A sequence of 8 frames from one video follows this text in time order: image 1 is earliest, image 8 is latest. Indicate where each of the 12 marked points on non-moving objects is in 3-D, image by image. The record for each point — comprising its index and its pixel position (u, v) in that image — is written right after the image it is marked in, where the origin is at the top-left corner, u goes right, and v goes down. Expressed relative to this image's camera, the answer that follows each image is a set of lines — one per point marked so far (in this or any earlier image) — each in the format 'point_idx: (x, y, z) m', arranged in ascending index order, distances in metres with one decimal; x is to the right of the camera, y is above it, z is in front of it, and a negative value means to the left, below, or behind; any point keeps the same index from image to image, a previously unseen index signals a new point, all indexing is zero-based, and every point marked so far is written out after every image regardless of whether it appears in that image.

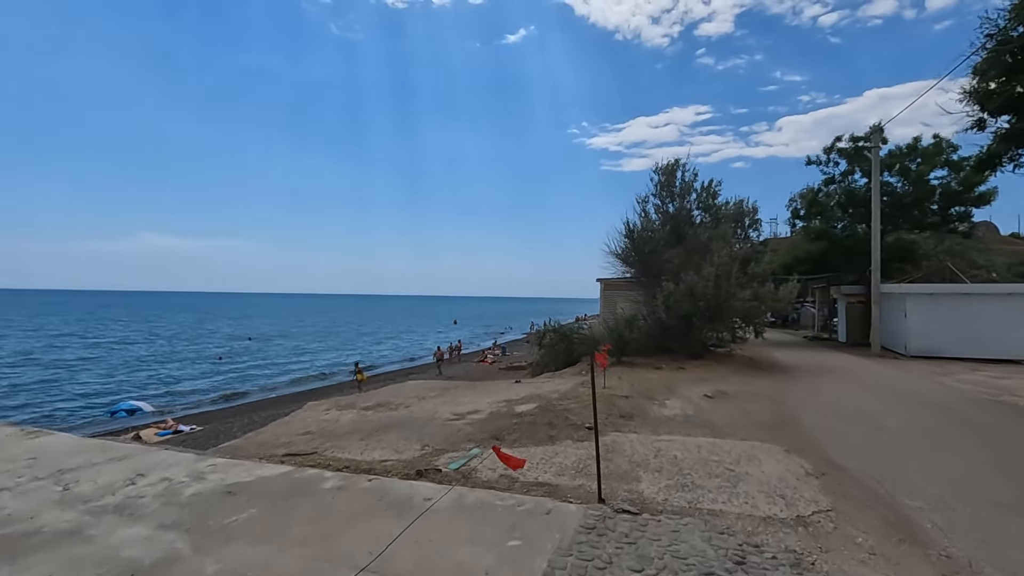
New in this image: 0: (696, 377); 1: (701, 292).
0: (+5.2, -2.5, +15.1) m
1: (+6.2, -0.1, +17.5) m
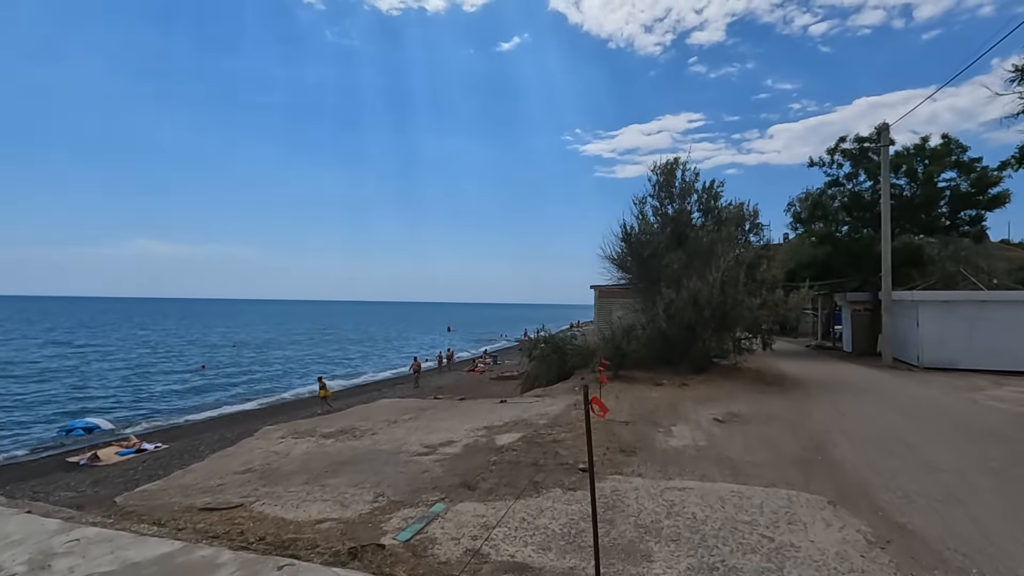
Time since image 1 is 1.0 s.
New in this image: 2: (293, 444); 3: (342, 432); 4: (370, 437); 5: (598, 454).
0: (+4.8, -2.7, +13.6) m
1: (+5.8, -0.4, +16.0) m
2: (-4.3, -3.1, +10.6) m
3: (-3.6, -3.1, +11.4) m
4: (-2.9, -3.0, +10.7) m
5: (+1.3, -2.5, +8.1) m
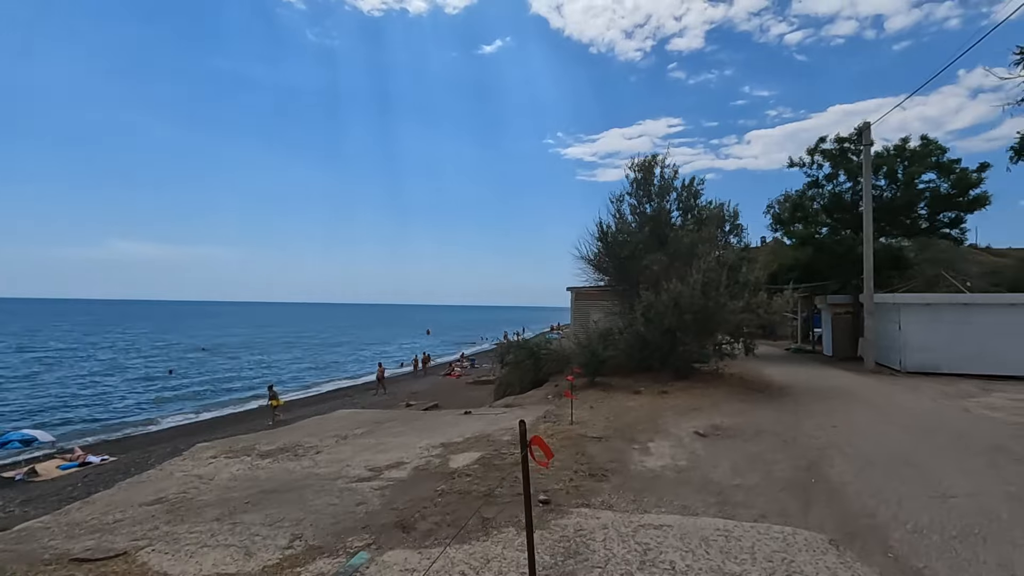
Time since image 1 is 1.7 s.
0: (+4.0, -2.8, +12.6) m
1: (+4.9, -0.4, +15.1) m
2: (-5.0, -3.1, +9.3) m
3: (-4.4, -3.1, +10.2) m
4: (-3.6, -3.0, +9.5) m
5: (+0.7, -2.5, +7.1) m
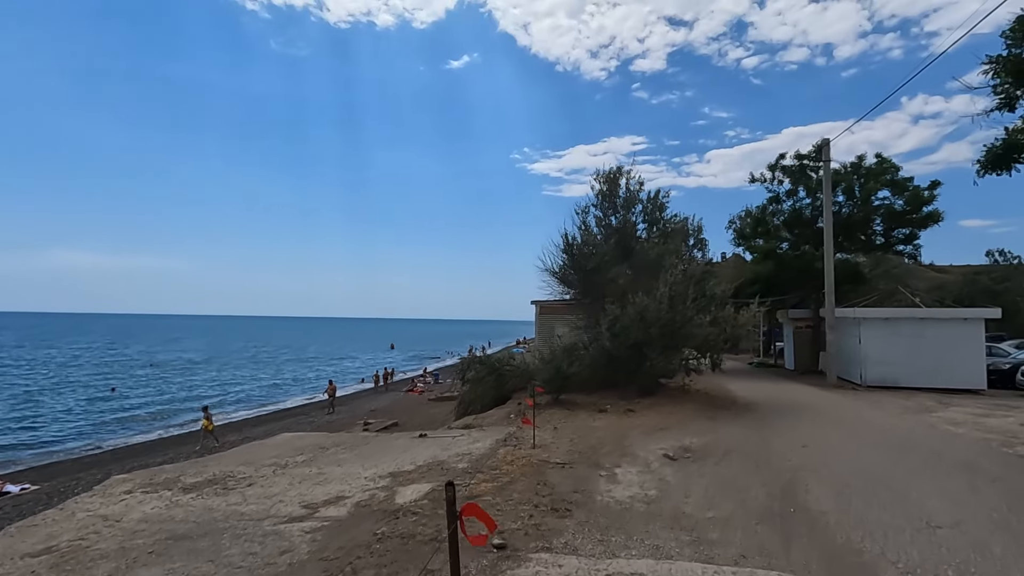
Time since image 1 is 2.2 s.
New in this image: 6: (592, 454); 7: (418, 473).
0: (+3.1, -3.1, +12.0) m
1: (+3.8, -0.8, +14.6) m
2: (-5.7, -3.3, +8.2) m
3: (-5.1, -3.3, +9.0) m
4: (-4.3, -3.2, +8.4) m
5: (+0.1, -2.7, +6.3) m
6: (+1.4, -3.0, +9.5) m
7: (-1.5, -3.0, +8.5) m
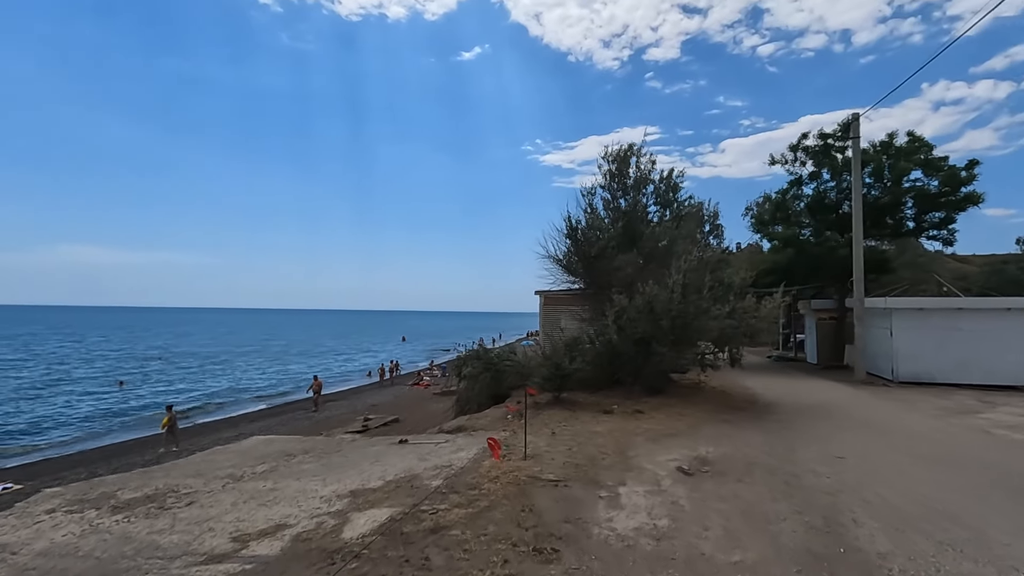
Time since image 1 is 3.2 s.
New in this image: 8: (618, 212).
0: (+3.0, -2.8, +10.6) m
1: (+3.7, -0.5, +13.1) m
2: (-6.0, -3.1, +6.9) m
3: (-5.3, -3.1, +7.8) m
4: (-4.5, -3.0, +7.1) m
5: (-0.2, -2.5, +4.9) m
6: (+1.2, -2.7, +8.1) m
7: (-1.7, -2.7, +7.2) m
8: (+3.5, +2.5, +17.6) m
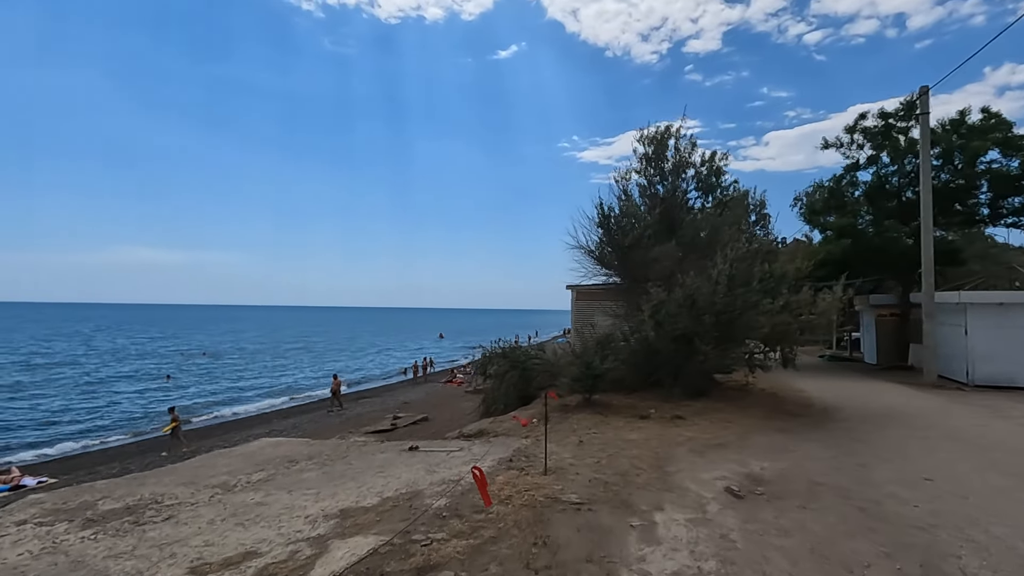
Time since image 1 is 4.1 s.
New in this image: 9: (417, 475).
0: (+3.4, -2.6, +9.2) m
1: (+4.3, -0.3, +11.7) m
2: (-5.8, -3.0, +6.2) m
3: (-5.1, -3.0, +7.0) m
4: (-4.4, -2.9, +6.3) m
5: (-0.1, -2.4, +3.8) m
6: (+1.4, -2.6, +6.9) m
7: (-1.6, -2.6, +6.2) m
8: (+4.4, +2.7, +16.2) m
9: (-1.3, -2.7, +7.6) m
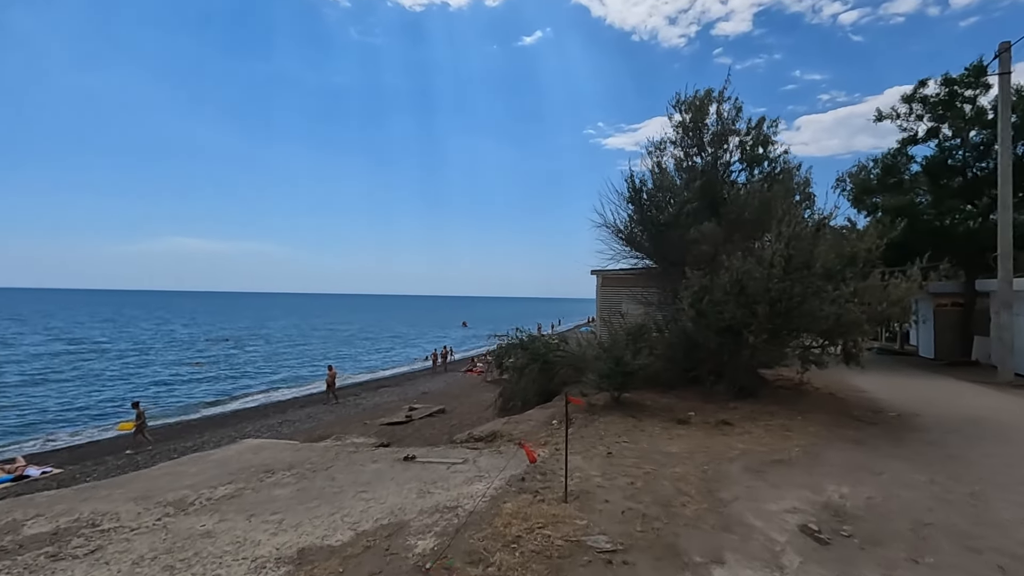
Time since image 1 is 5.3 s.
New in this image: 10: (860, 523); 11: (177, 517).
0: (+3.6, -2.3, +7.5) m
1: (+4.6, 0.0, +9.9) m
2: (-5.7, -2.7, +5.0) m
3: (-5.0, -2.7, +5.7) m
4: (-4.3, -2.6, +5.0) m
5: (-0.2, -2.2, +2.3) m
6: (+1.5, -2.4, +5.3) m
7: (-1.5, -2.4, +4.7) m
8: (+4.9, +3.1, +14.4) m
9: (-1.2, -2.4, +6.1) m
10: (+3.6, -2.4, +5.5) m
11: (-3.9, -2.7, +6.3) m
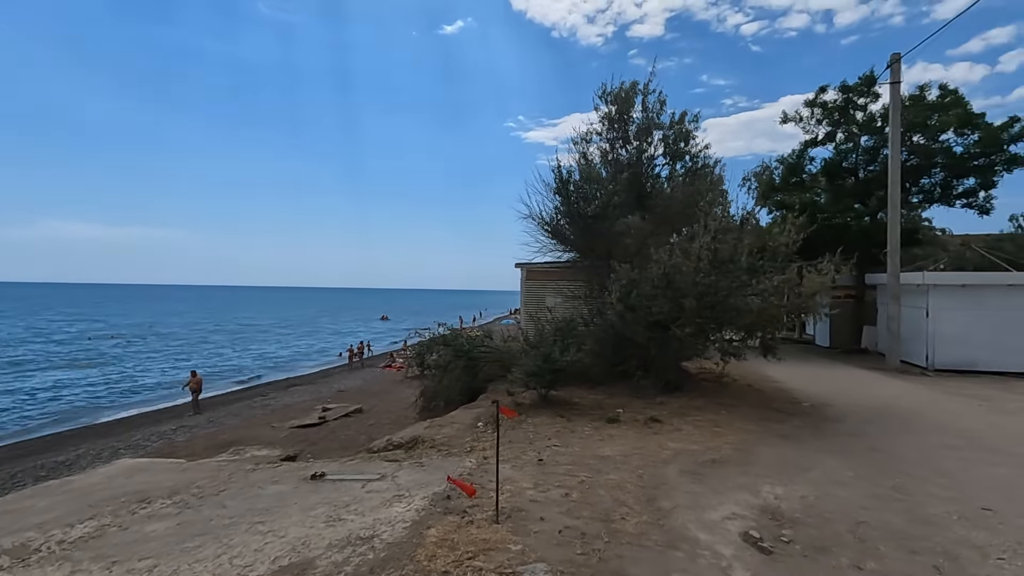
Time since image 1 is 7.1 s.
0: (+2.5, -2.3, +7.4) m
1: (+3.2, +0.1, +9.8) m
2: (-6.3, -2.7, +3.4) m
3: (-5.6, -2.7, +4.3) m
4: (-4.8, -2.6, +3.7) m
5: (-0.4, -2.2, +1.6) m
6: (+0.9, -2.3, +4.9) m
7: (-2.0, -2.4, +3.8) m
8: (+2.9, +3.3, +14.2) m
9: (-2.0, -2.4, +5.3) m
10: (+2.9, -2.4, +5.3) m
11: (-4.6, -2.6, +5.0) m
